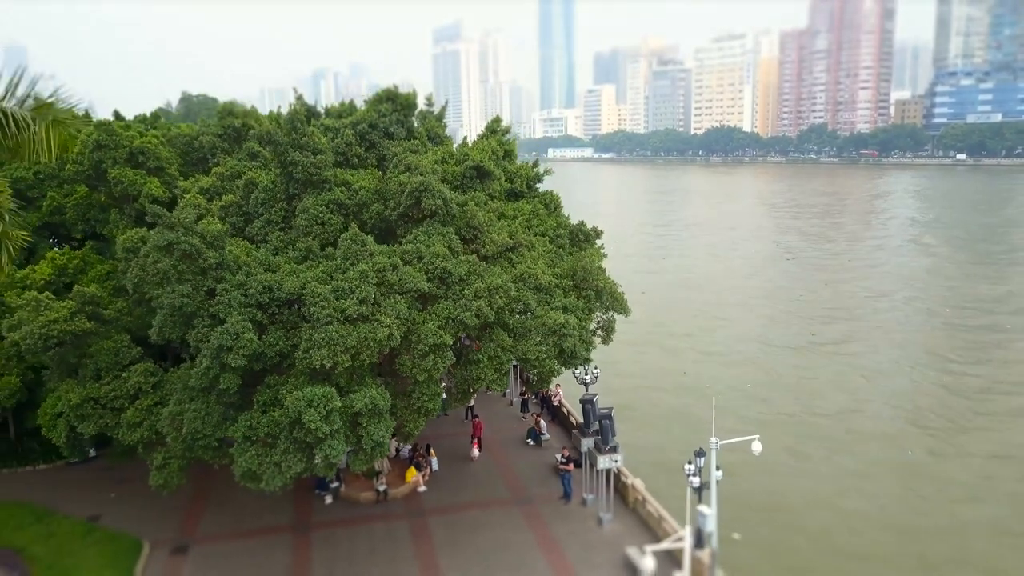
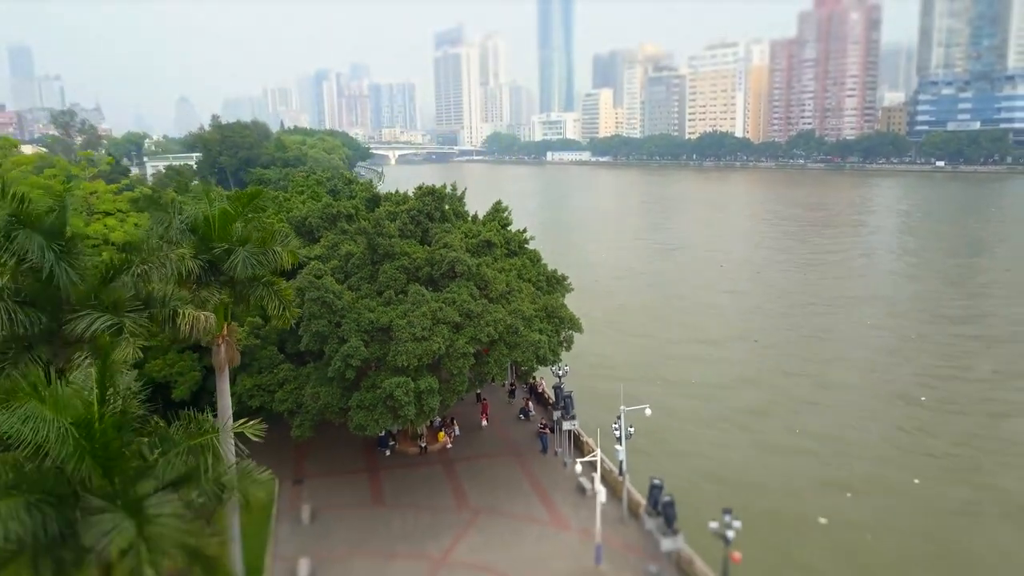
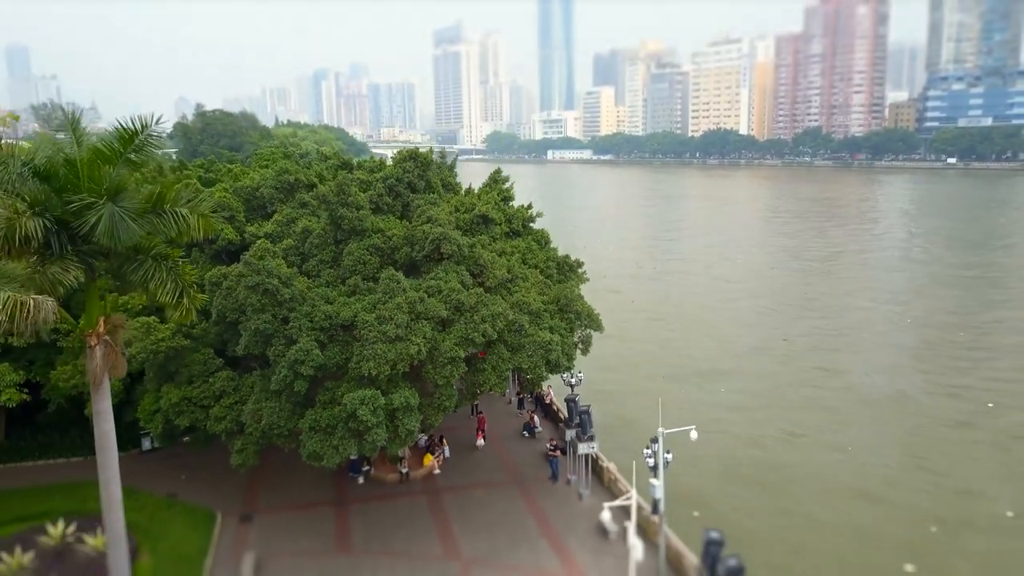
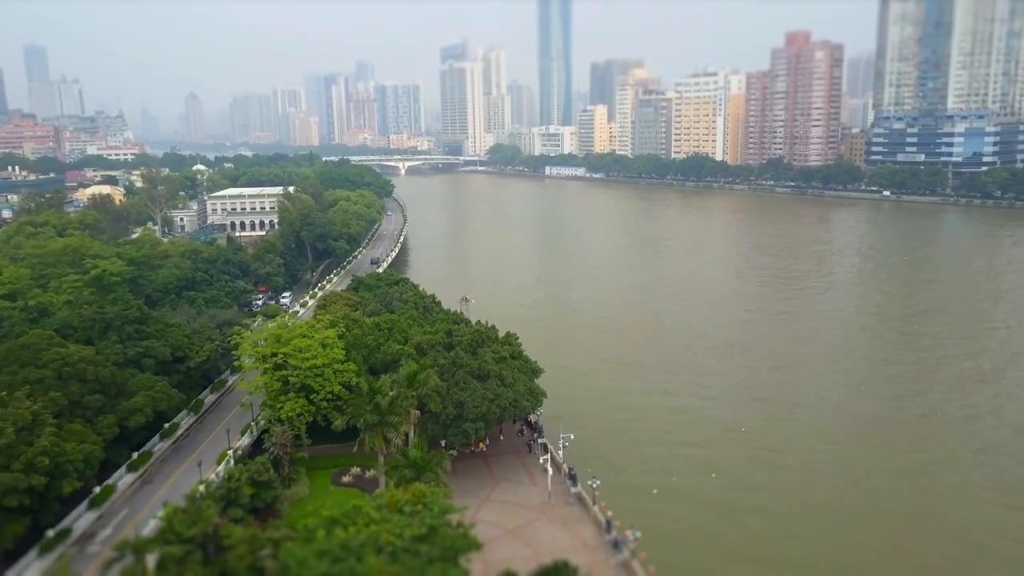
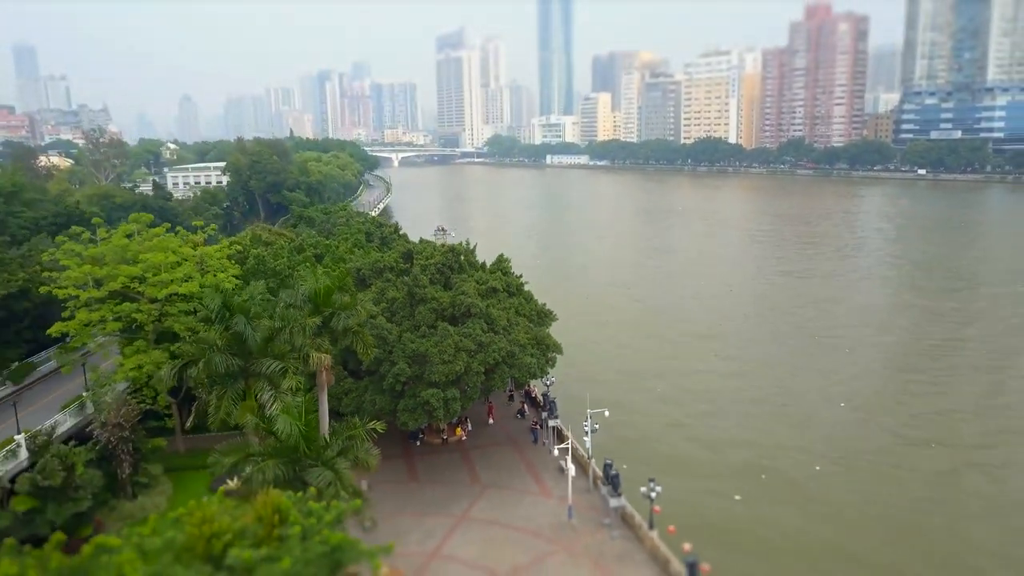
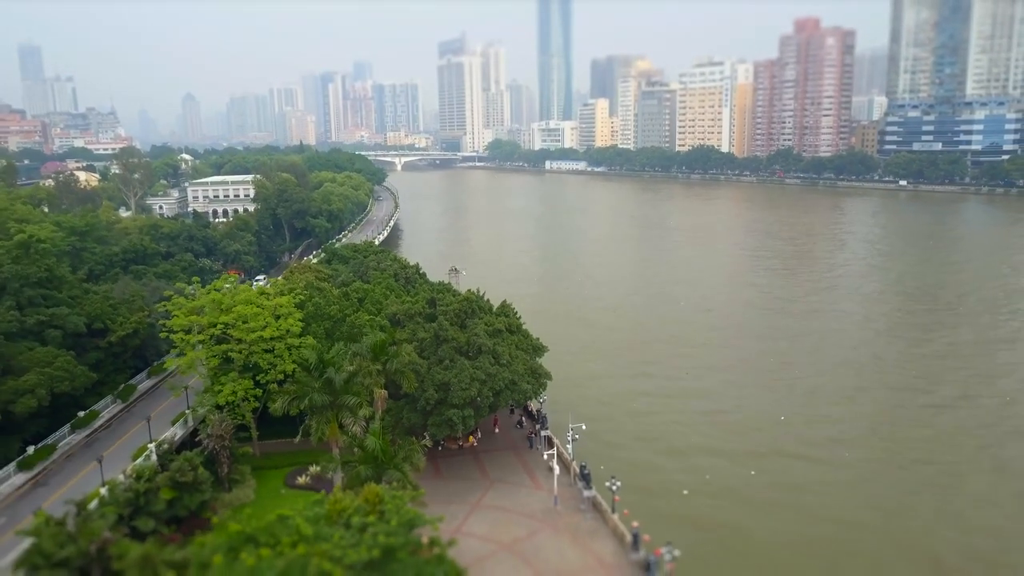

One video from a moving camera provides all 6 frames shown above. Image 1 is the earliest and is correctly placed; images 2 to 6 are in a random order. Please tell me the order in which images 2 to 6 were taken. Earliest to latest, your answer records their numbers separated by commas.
3, 2, 5, 6, 4
